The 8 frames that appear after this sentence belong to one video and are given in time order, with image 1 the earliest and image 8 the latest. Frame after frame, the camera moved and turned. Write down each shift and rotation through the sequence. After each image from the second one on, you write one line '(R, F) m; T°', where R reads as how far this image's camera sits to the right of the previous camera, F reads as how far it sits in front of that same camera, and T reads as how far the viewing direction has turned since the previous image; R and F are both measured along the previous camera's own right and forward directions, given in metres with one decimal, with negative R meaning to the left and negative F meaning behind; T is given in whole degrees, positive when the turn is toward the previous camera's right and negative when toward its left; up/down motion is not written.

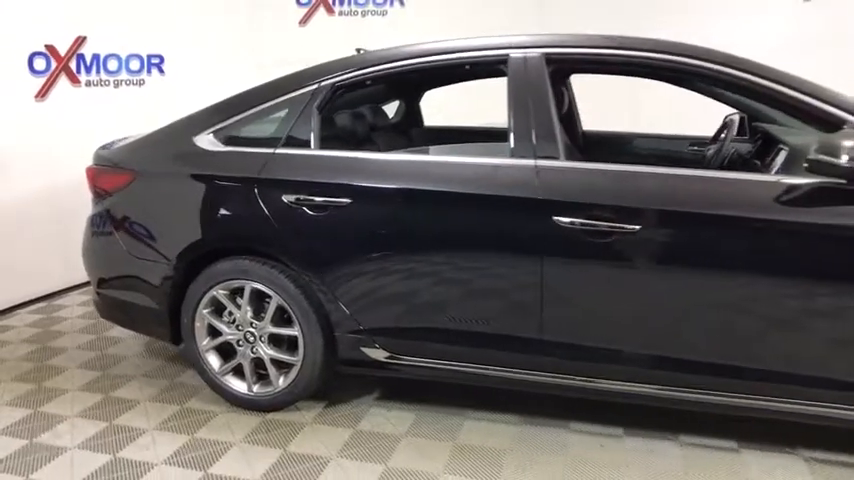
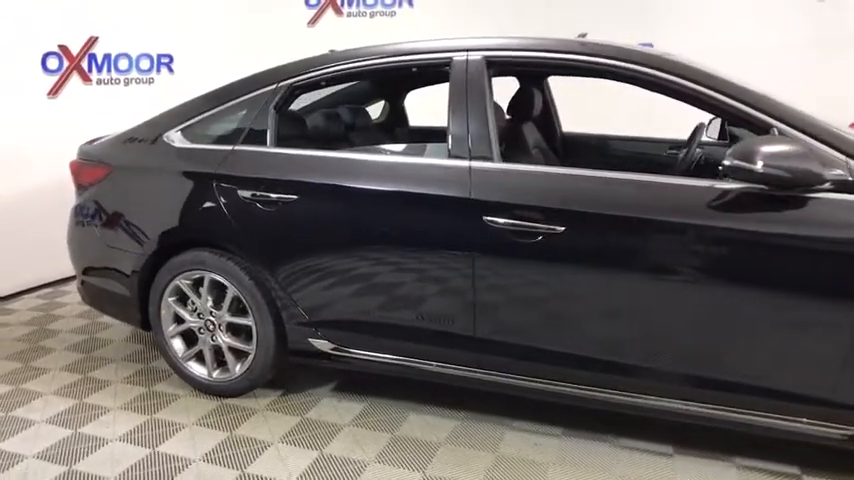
(+0.3, -0.1) m; -3°
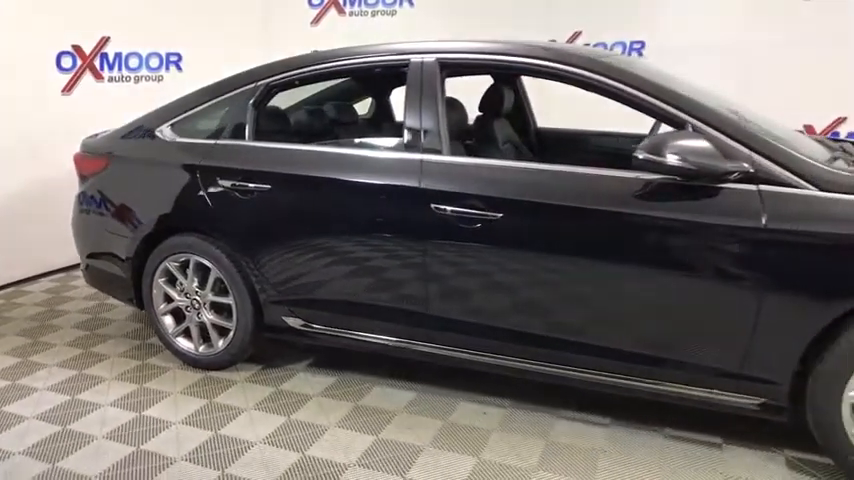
(+0.2, -0.2) m; -2°
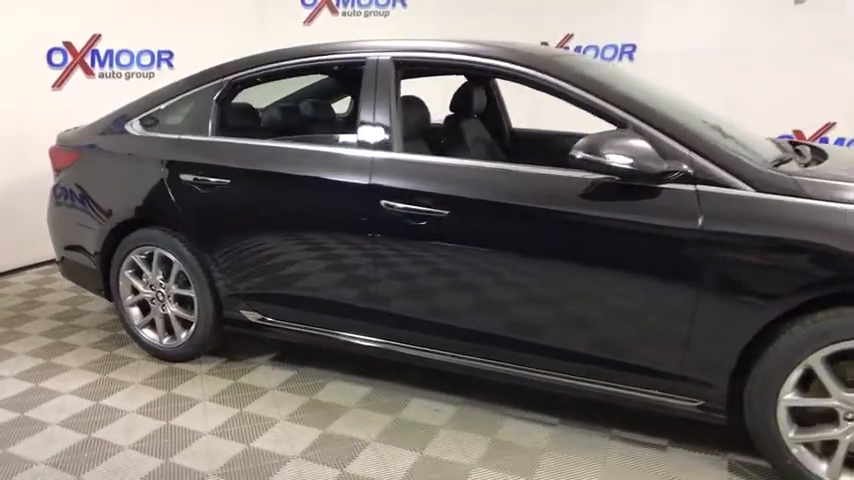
(+0.2, 0.0) m; -1°
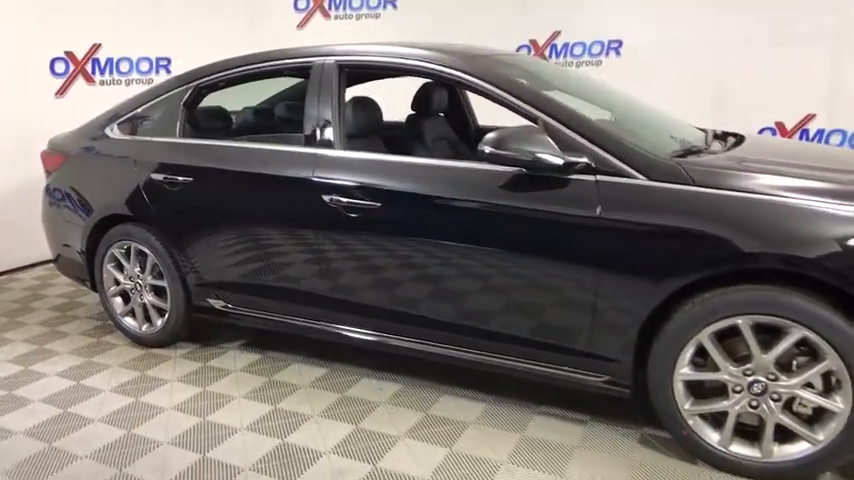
(+0.3, -0.2) m; -3°
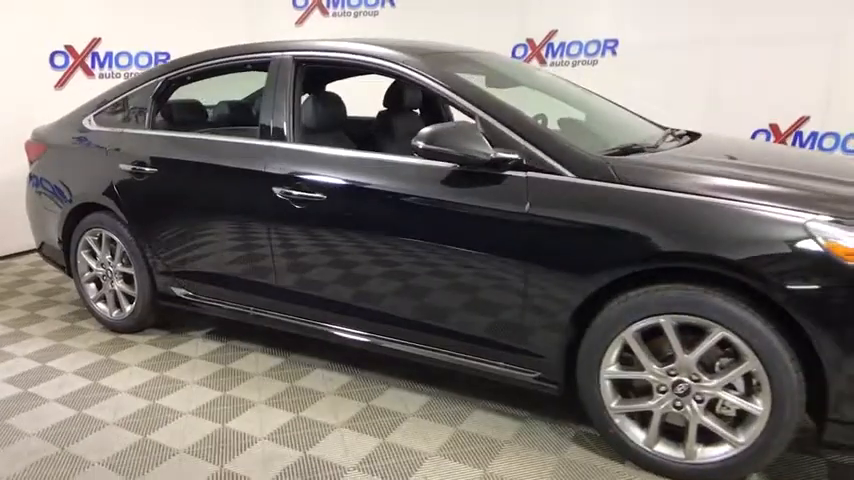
(+0.3, 0.0) m; -2°
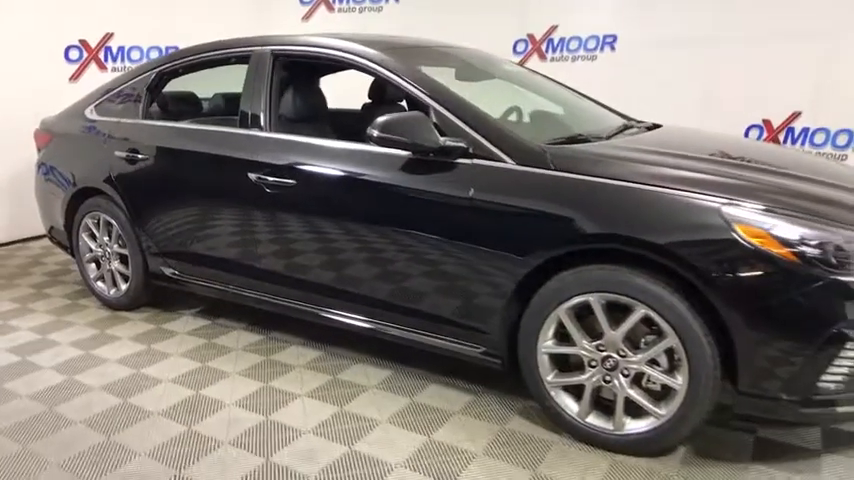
(+0.2, -0.1) m; -2°
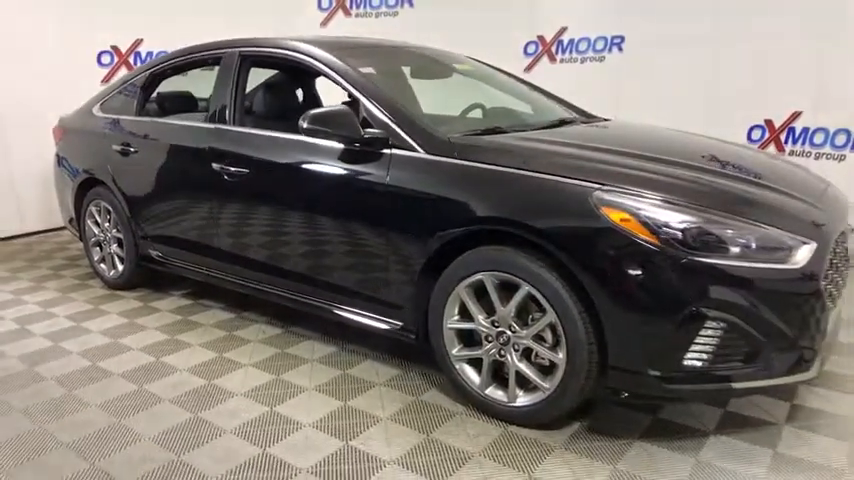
(+0.5, -0.2) m; -5°
